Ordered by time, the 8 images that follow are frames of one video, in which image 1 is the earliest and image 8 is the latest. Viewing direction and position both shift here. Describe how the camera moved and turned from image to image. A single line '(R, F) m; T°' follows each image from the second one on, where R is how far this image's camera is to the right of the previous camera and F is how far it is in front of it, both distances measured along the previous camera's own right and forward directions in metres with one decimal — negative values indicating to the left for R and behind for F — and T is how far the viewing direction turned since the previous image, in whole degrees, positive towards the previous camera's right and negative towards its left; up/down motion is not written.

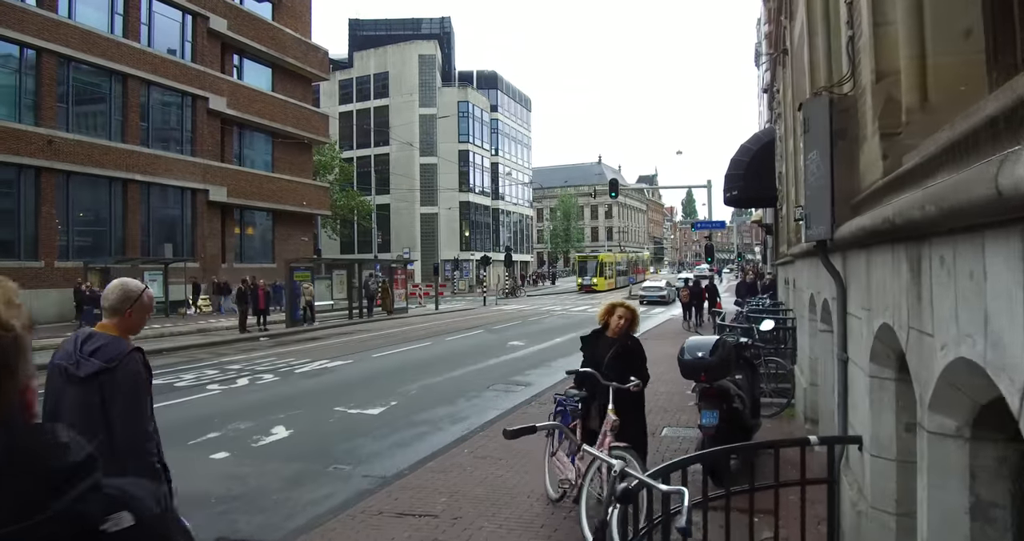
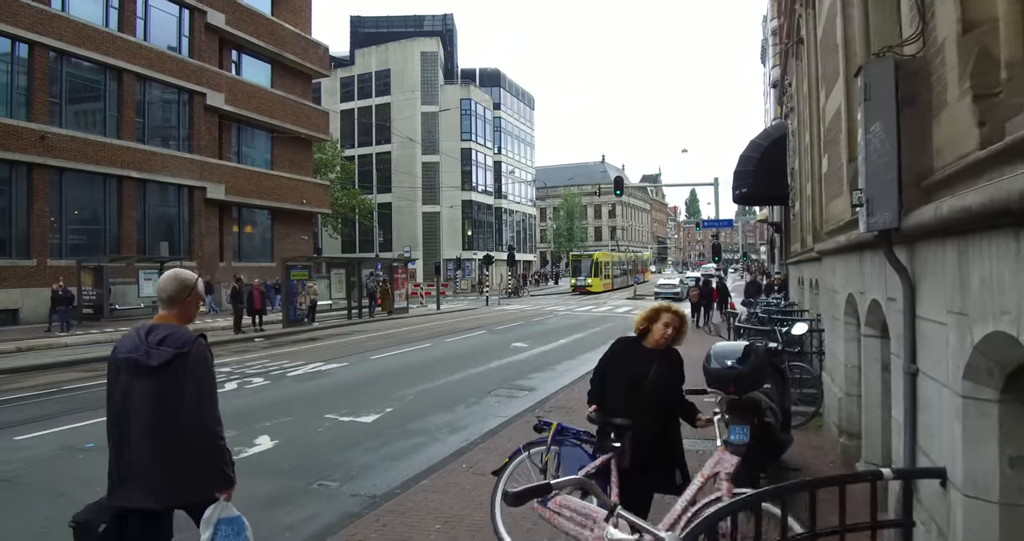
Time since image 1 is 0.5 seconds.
(0.0, +0.6) m; 0°
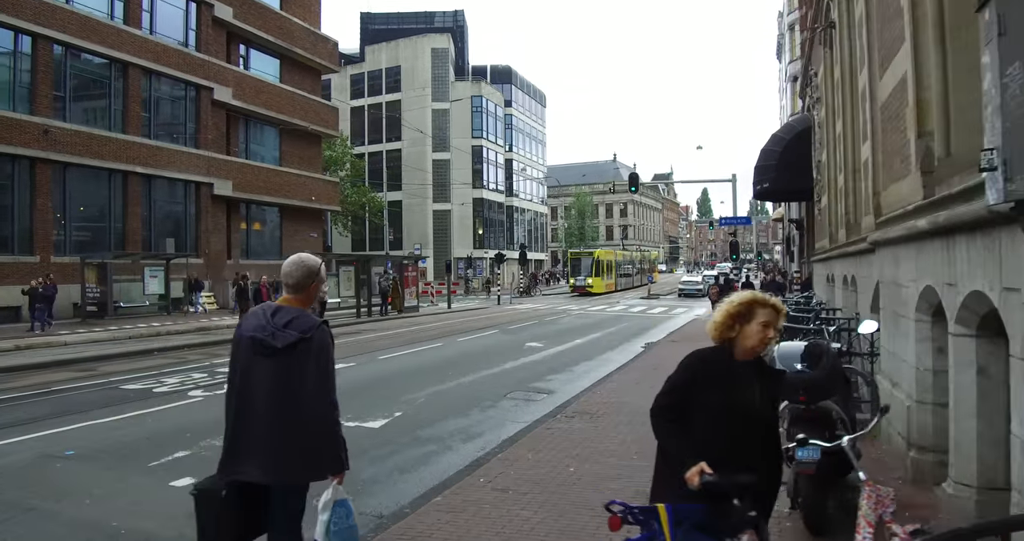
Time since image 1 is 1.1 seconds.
(-0.1, +0.7) m; -1°
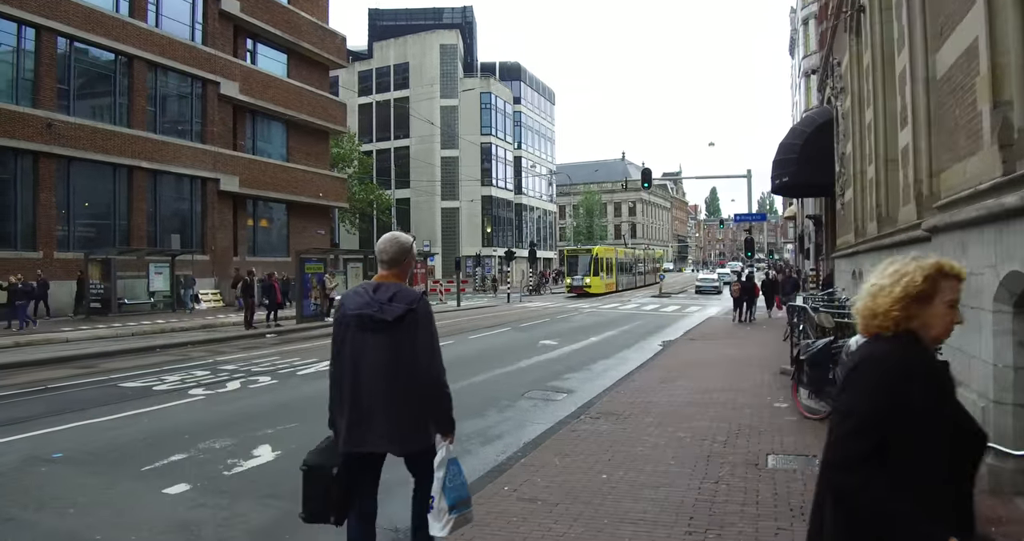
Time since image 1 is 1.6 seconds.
(-0.2, +0.5) m; -1°
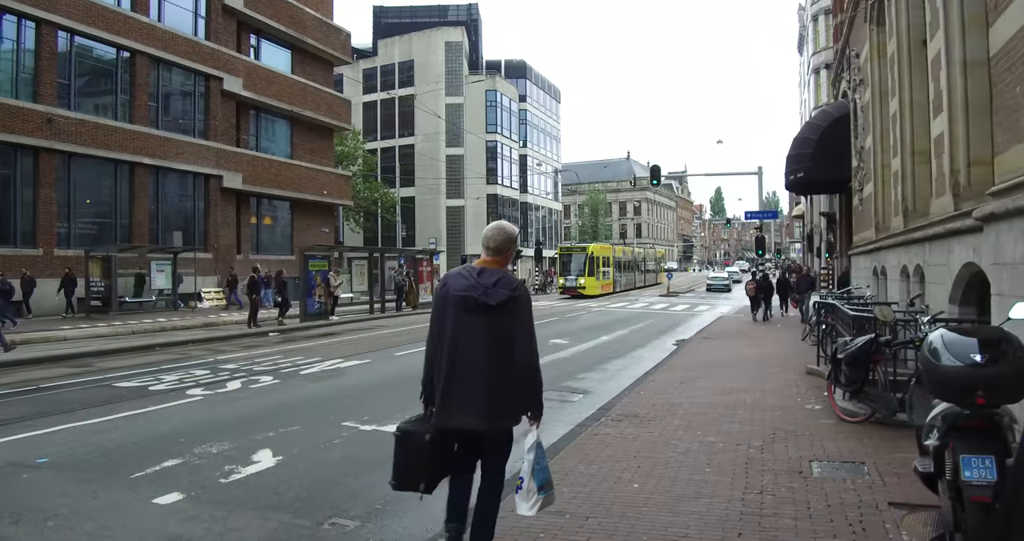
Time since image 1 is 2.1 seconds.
(-0.1, +0.5) m; 0°
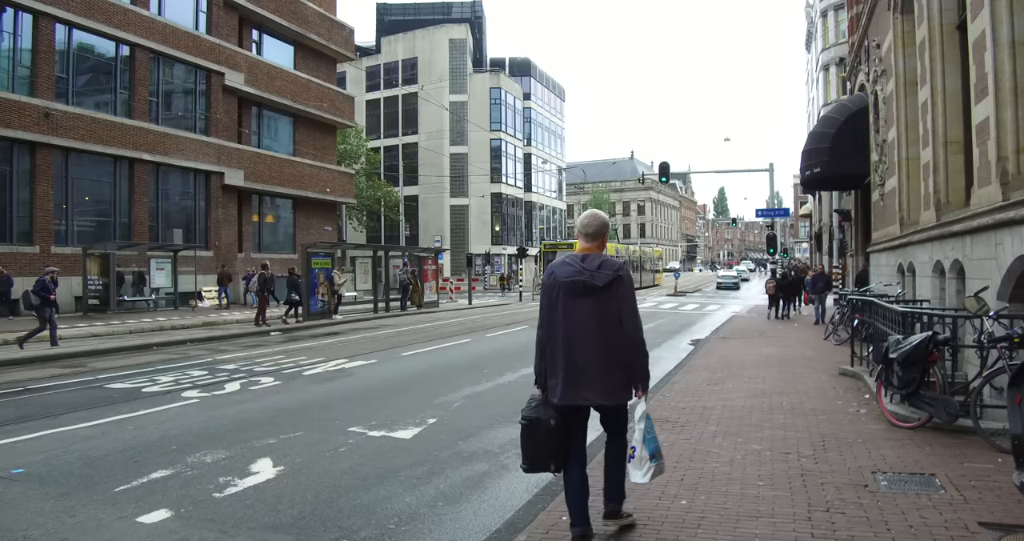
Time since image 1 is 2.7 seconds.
(-0.2, +0.6) m; 0°
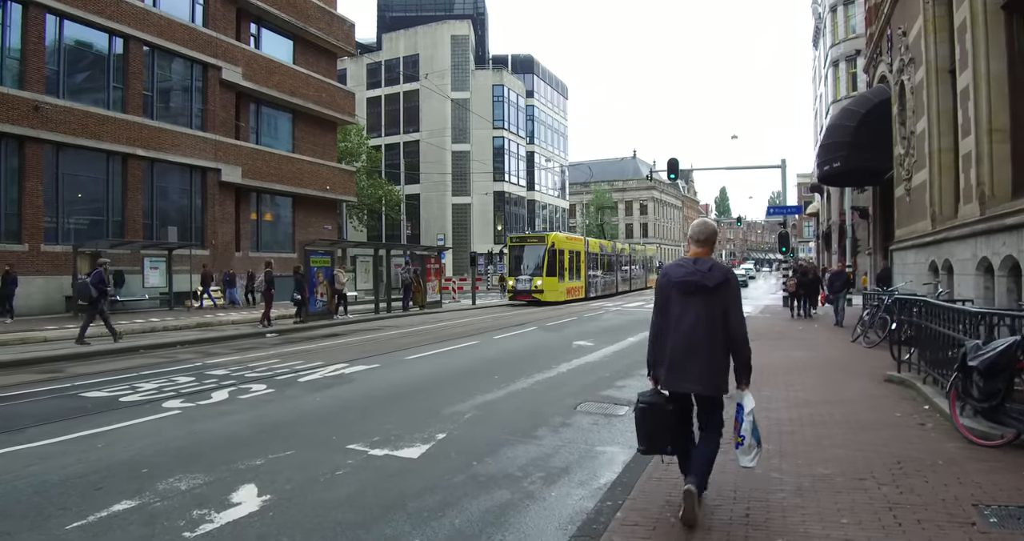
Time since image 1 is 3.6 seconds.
(-0.2, +0.8) m; 0°
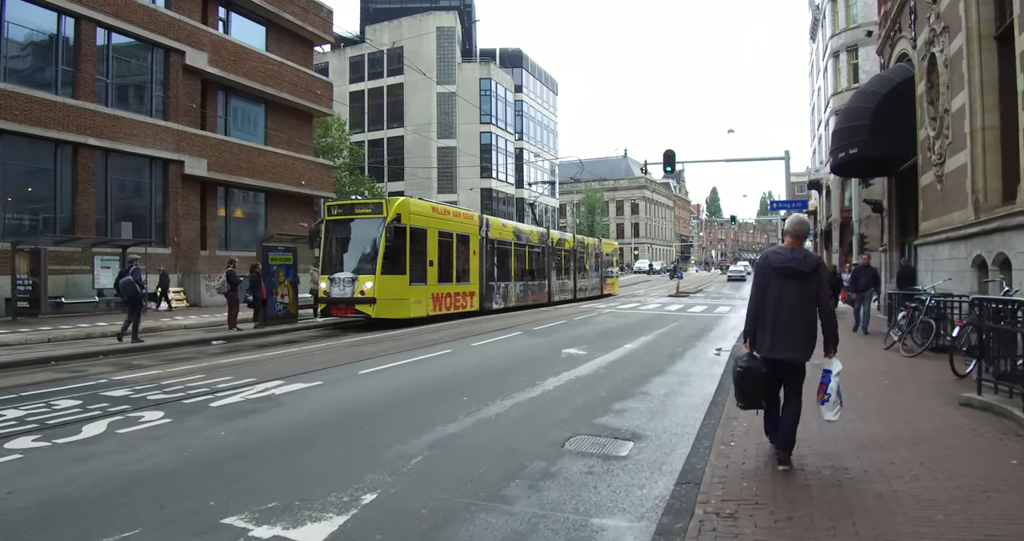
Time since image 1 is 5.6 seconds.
(+0.2, +1.9) m; +1°
